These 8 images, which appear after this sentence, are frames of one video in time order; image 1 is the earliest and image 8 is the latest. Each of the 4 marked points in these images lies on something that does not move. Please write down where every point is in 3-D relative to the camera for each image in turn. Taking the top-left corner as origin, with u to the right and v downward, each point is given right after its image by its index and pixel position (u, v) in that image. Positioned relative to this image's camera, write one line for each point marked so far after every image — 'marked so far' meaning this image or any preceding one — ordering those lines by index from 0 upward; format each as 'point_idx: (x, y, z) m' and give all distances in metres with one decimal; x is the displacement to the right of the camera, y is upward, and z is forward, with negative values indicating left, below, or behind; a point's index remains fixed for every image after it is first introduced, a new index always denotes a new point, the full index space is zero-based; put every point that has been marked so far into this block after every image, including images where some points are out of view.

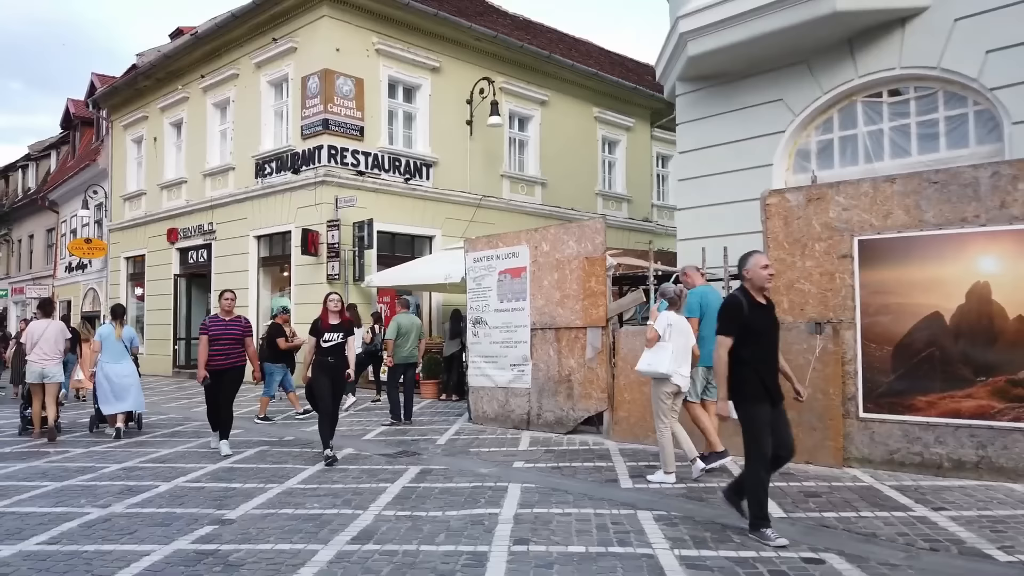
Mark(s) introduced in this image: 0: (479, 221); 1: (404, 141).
0: (-0.9, +1.7, +19.2) m
1: (-2.7, +3.6, +17.9) m
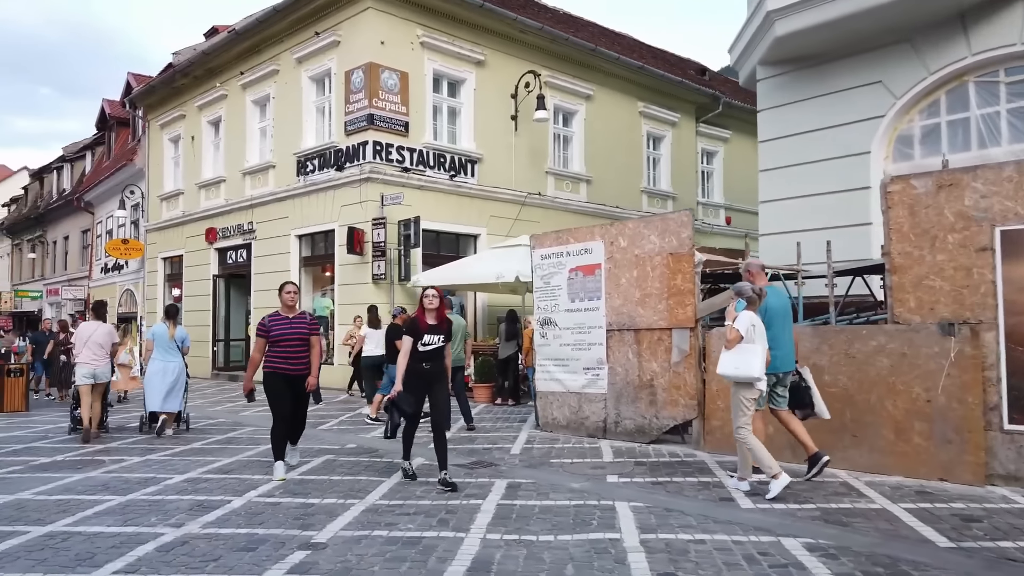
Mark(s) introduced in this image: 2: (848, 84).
0: (+0.3, +1.7, +18.7) m
1: (-1.5, +3.6, +17.4) m
2: (+4.1, +2.5, +8.9) m
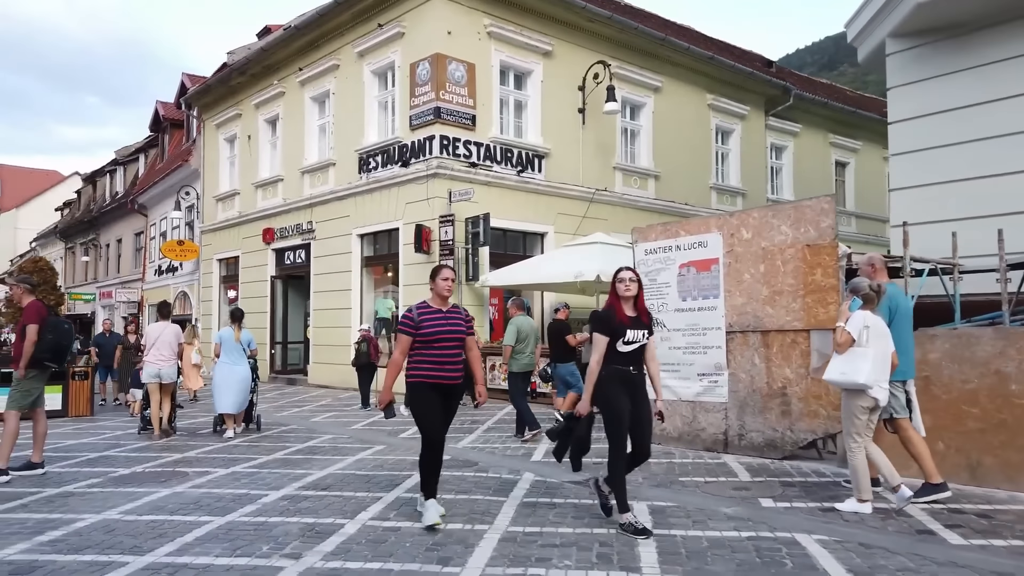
0: (+2.0, +1.7, +17.8) m
1: (0.0, +3.6, +16.7) m
2: (+5.3, +2.5, +7.9) m
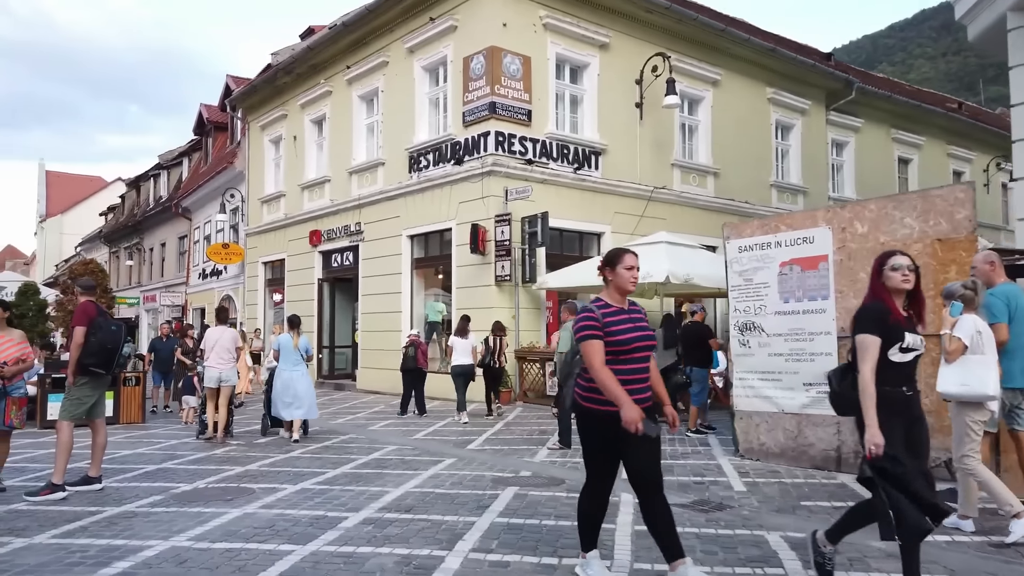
0: (+3.3, +1.7, +17.1) m
1: (+1.3, +3.5, +16.0) m
2: (+6.1, +2.5, +7.0) m
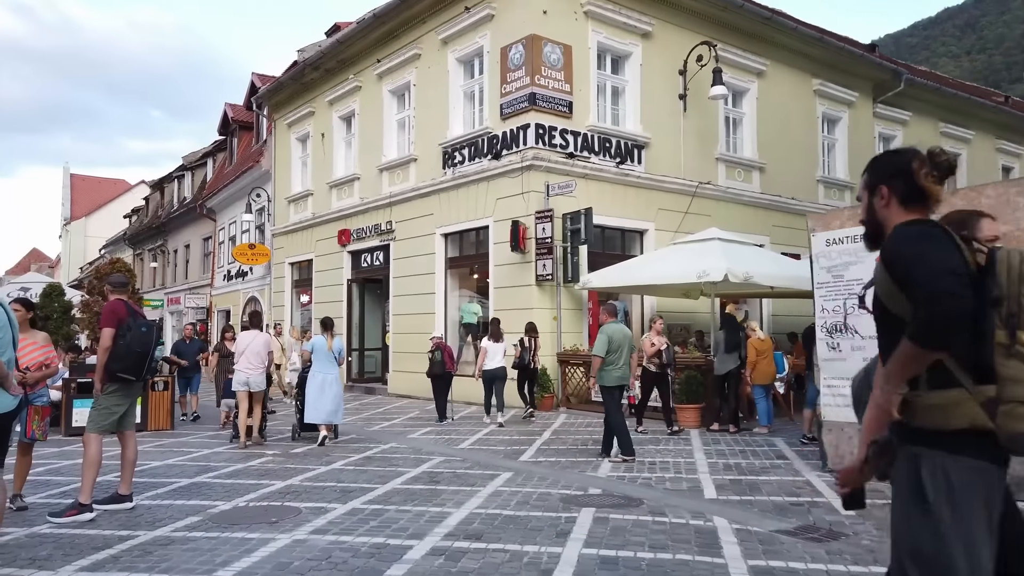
0: (+4.1, +1.7, +16.3) m
1: (+2.1, +3.5, +15.3) m
2: (+6.7, +2.6, +6.2) m
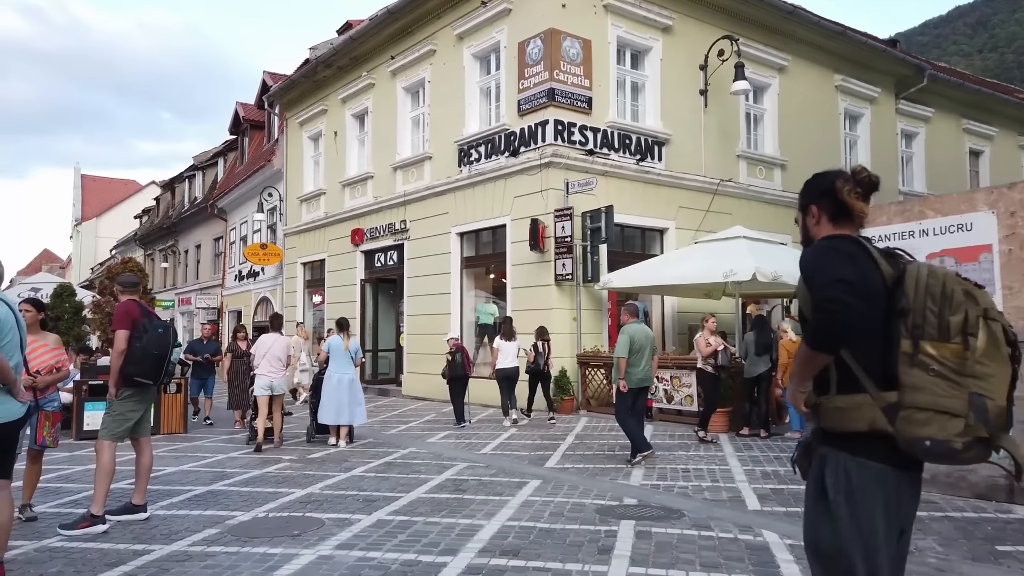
0: (+4.5, +1.7, +16.0) m
1: (+2.4, +3.5, +14.9) m
2: (+7.0, +2.6, +5.8) m
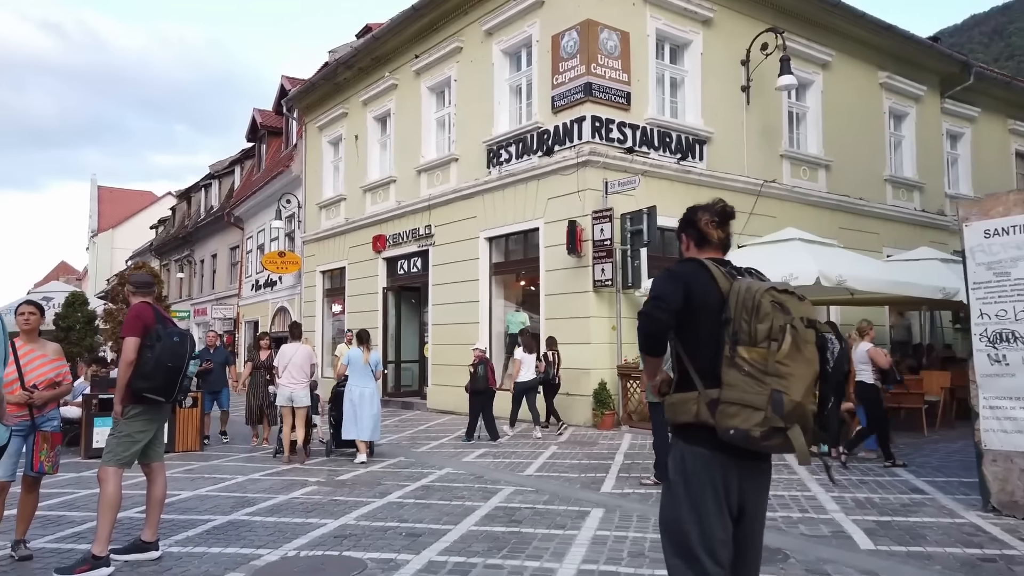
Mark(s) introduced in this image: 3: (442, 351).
0: (+5.1, +1.5, +15.1) m
1: (+3.1, +3.4, +14.1) m
2: (+7.4, +2.6, +4.9) m
3: (-1.6, -1.4, +16.1) m
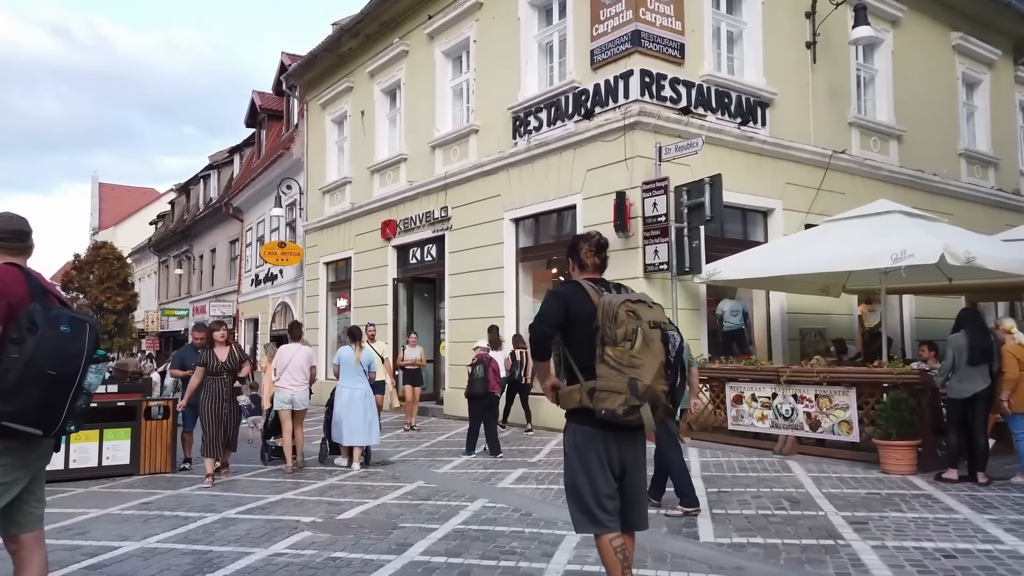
0: (+5.7, +1.8, +13.1) m
1: (+3.6, +3.6, +12.1) m
2: (+7.9, +2.8, +2.9) m
3: (-1.0, -1.2, +14.1) m
